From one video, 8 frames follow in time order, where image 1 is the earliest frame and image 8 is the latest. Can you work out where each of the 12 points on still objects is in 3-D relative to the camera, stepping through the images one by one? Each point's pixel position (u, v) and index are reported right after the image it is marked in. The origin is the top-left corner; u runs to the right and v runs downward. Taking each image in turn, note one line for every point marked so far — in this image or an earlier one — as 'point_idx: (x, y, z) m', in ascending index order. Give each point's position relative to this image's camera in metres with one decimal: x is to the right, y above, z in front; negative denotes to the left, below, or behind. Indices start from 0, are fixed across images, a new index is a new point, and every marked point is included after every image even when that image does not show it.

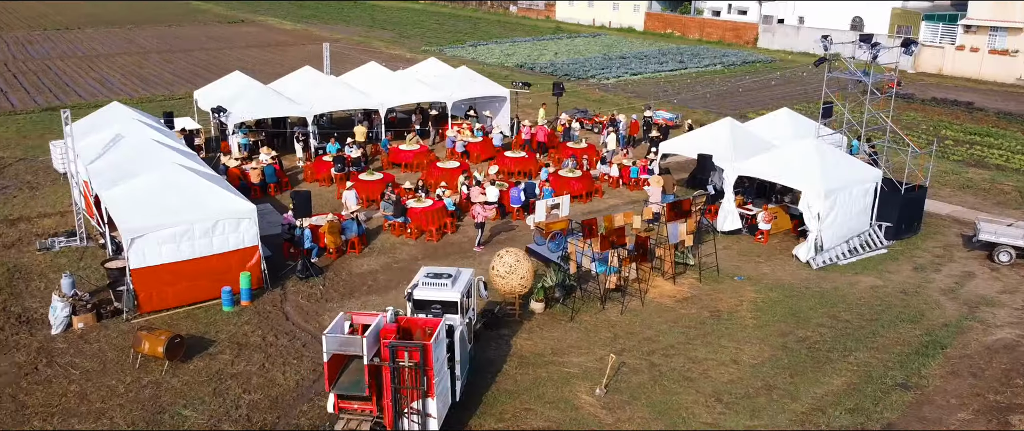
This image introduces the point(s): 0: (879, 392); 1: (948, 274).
0: (+4.9, -2.4, +10.8) m
1: (+8.0, -1.1, +14.8) m
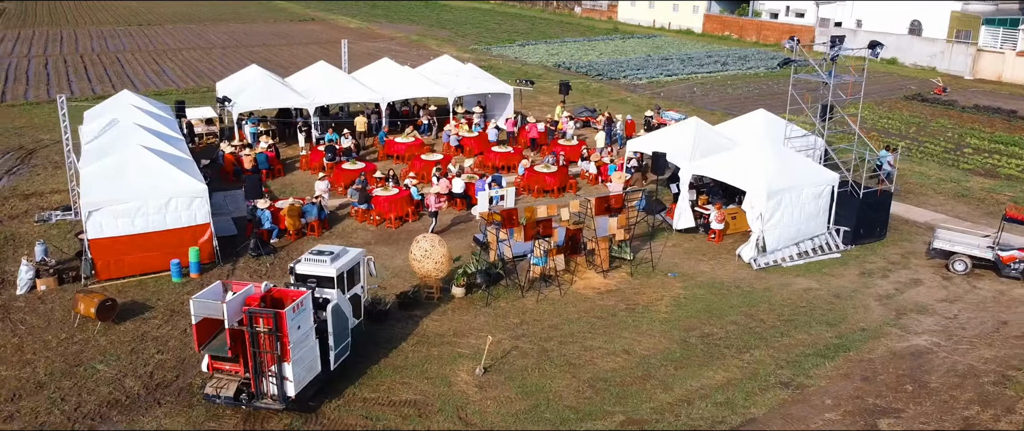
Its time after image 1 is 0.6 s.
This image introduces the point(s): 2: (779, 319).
0: (+3.3, -2.3, +10.9) m
1: (+6.9, -1.2, +14.6) m
2: (+4.3, -1.7, +13.0) m
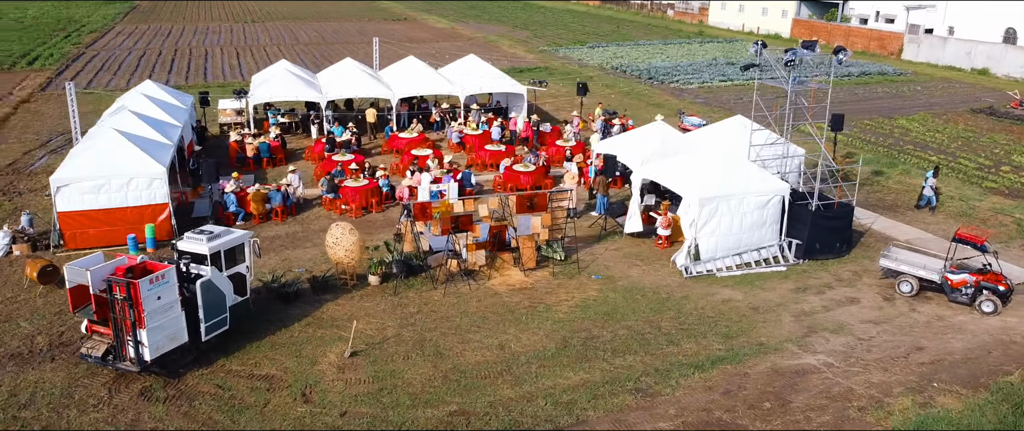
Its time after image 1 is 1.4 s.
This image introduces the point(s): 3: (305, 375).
0: (+1.3, -2.4, +10.8) m
1: (+5.4, -1.4, +13.9) m
2: (+2.6, -1.8, +12.7) m
3: (-2.9, -2.2, +11.2) m
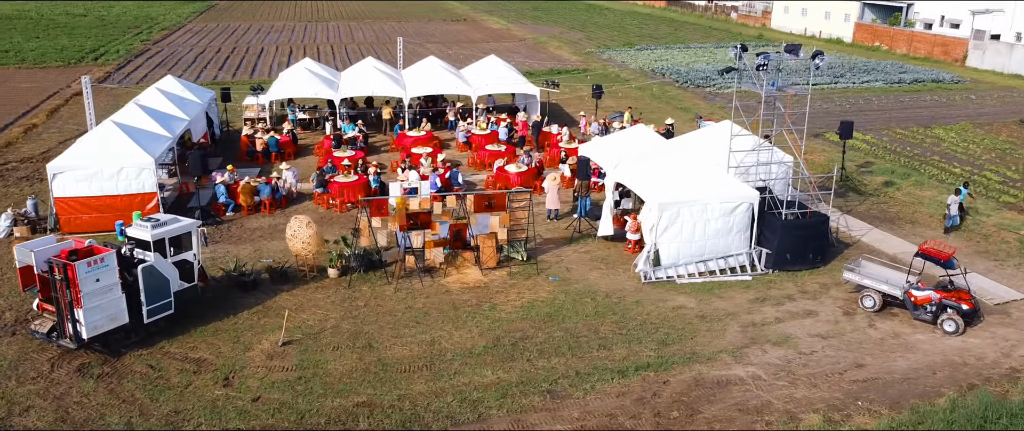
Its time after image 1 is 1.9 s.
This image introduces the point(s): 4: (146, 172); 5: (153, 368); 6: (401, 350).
0: (+0.1, -2.4, +10.9) m
1: (+4.5, -1.6, +13.5) m
2: (+1.6, -1.8, +12.6) m
3: (-4.0, -2.1, +11.6) m
4: (-7.4, +0.9, +16.3) m
5: (-5.1, -2.1, +11.3) m
6: (-1.7, -2.0, +12.0) m
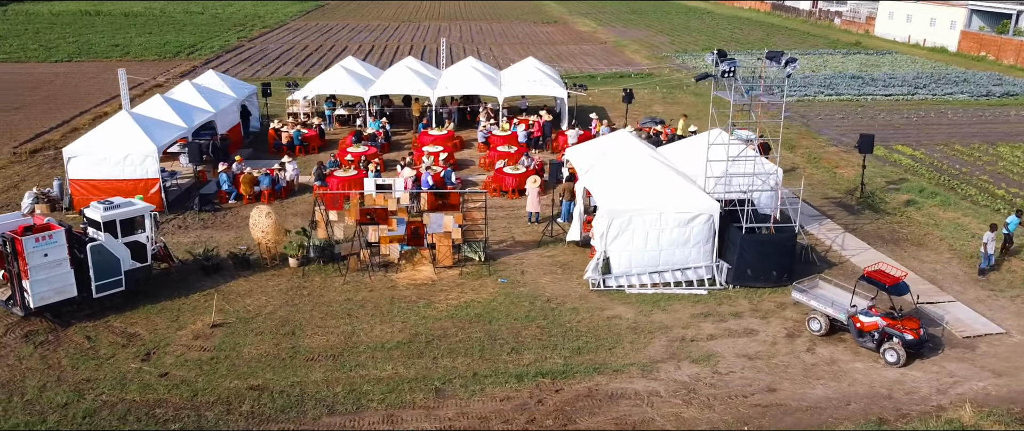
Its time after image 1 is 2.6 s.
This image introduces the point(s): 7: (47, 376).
0: (-1.5, -2.4, +11.0) m
1: (+3.4, -1.8, +13.0) m
2: (+0.4, -1.9, +12.5) m
3: (-5.4, -1.9, +12.4) m
4: (-7.9, +1.2, +17.5) m
5: (-6.4, -1.9, +12.3) m
6: (-3.0, -1.9, +12.4) m
7: (-6.4, -2.2, +11.2) m
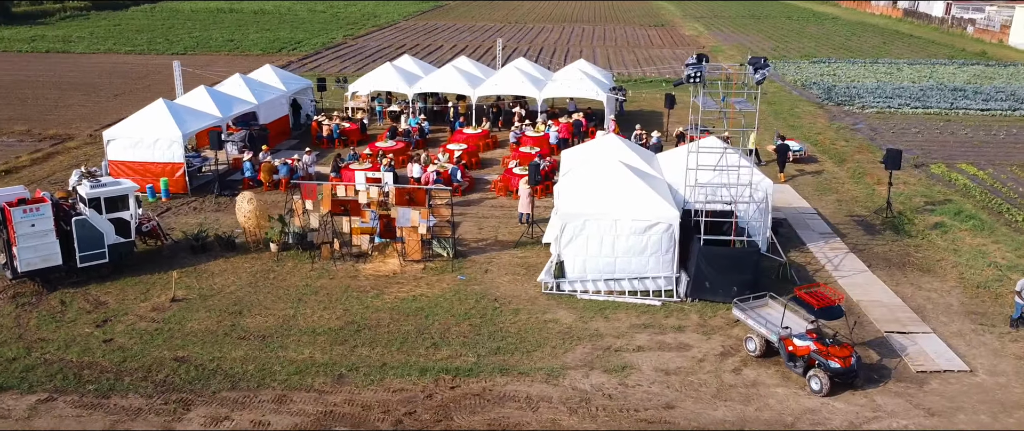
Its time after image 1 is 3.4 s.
0: (-2.9, -2.2, +11.5) m
1: (+2.2, -1.9, +12.6) m
2: (-0.8, -1.9, +12.7) m
3: (-6.4, -1.5, +13.4) m
4: (-7.9, +1.7, +18.9) m
5: (-7.5, -1.5, +13.5) m
6: (-4.1, -1.7, +13.1) m
7: (-7.7, -1.8, +12.4) m
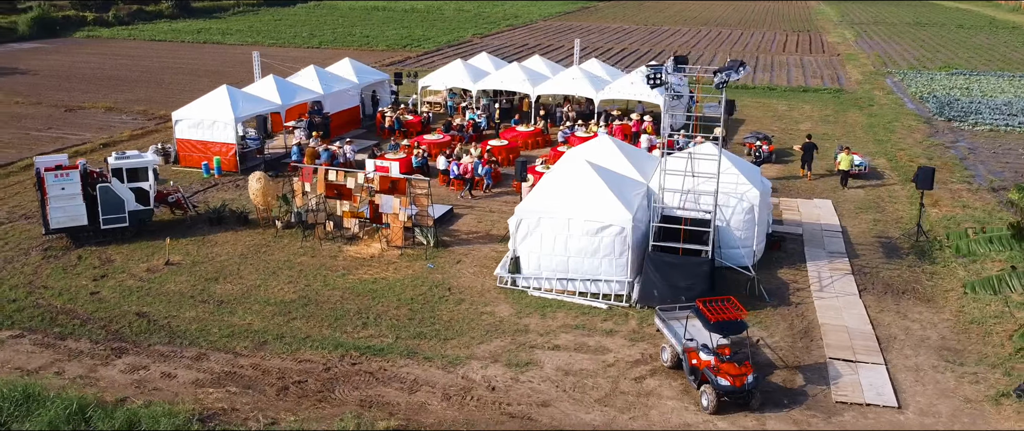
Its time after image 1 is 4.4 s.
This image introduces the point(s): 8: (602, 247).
0: (-4.2, -1.9, +12.5) m
1: (+1.0, -1.9, +12.5) m
2: (-1.9, -1.7, +13.2) m
3: (-7.2, -1.0, +15.1) m
4: (-7.3, +2.3, +20.8) m
5: (-8.3, -0.8, +15.4) m
6: (-5.1, -1.3, +14.3) m
7: (-8.7, -1.1, +14.4) m
8: (+1.5, -0.5, +13.8) m
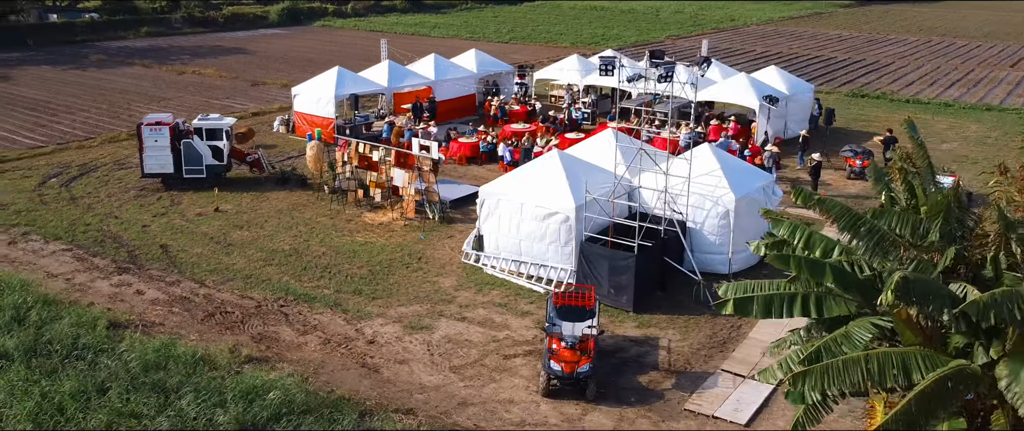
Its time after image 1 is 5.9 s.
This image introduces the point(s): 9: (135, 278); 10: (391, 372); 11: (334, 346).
0: (-5.3, -1.0, +14.6) m
1: (-0.4, -1.6, +13.0) m
2: (-2.9, -1.1, +14.6) m
3: (-7.3, +0.1, +18.1) m
4: (-5.3, +3.3, +23.4) m
5: (-8.2, +0.4, +18.7) m
6: (-5.5, -0.4, +16.6) m
7: (-8.9, +0.1, +17.8) m
8: (+0.6, -0.3, +14.1) m
9: (-6.6, -1.1, +14.2) m
10: (-1.6, -2.2, +11.1) m
11: (-2.6, -1.9, +11.9) m
